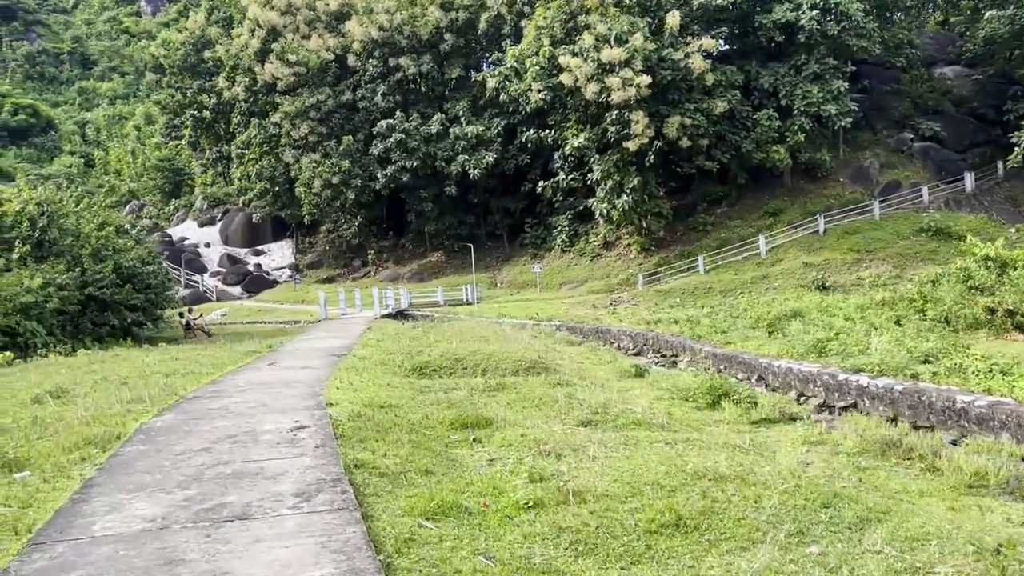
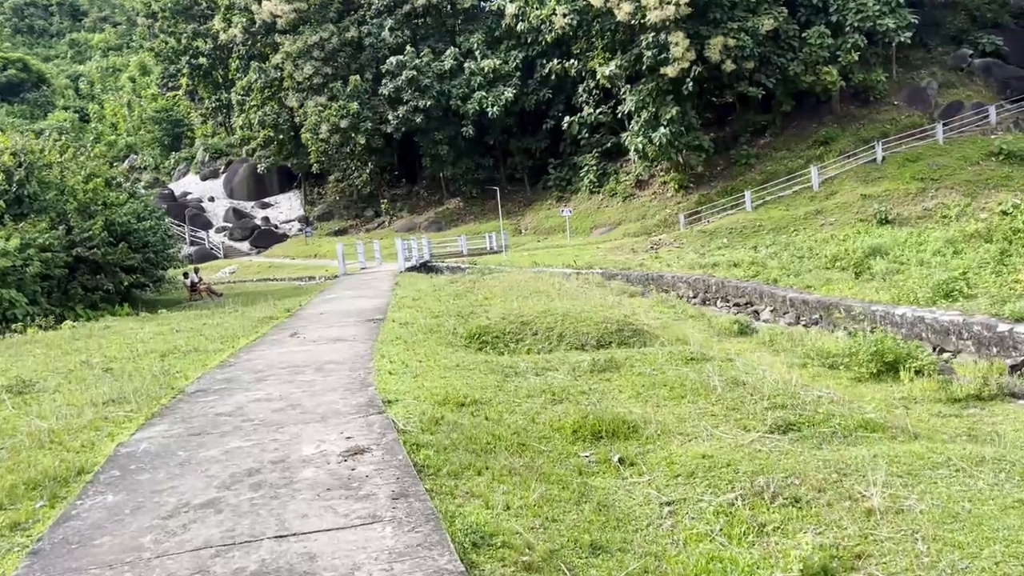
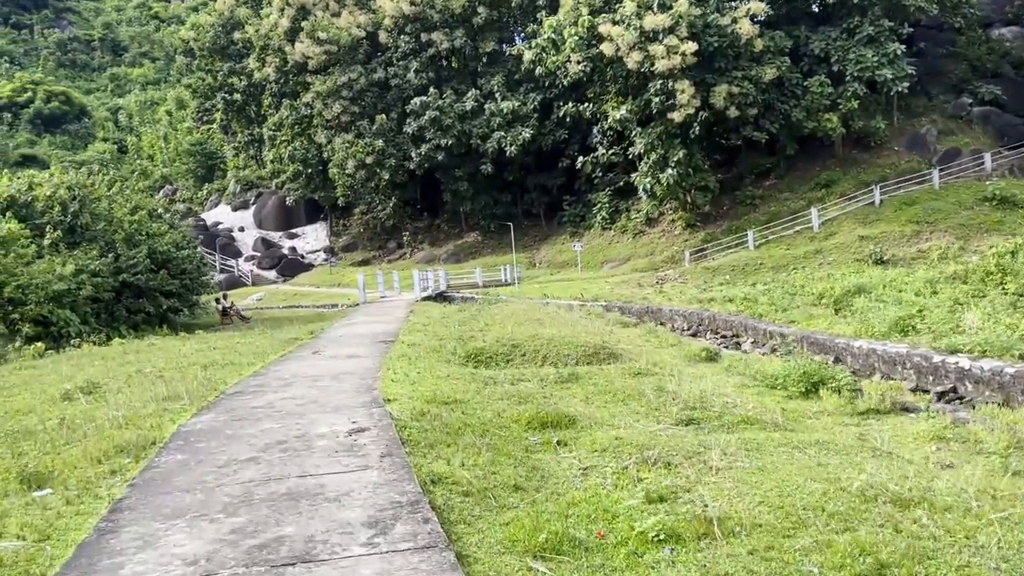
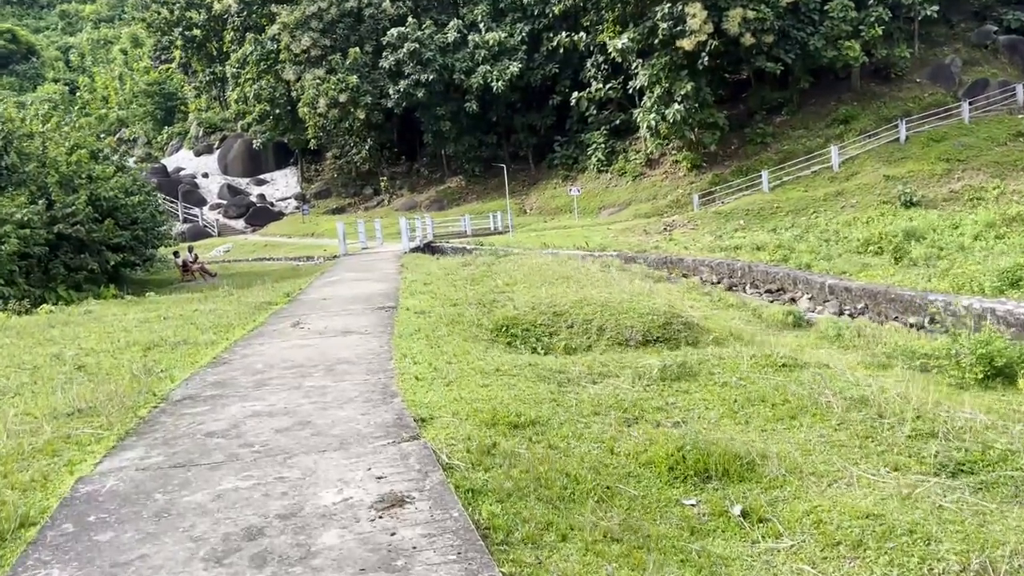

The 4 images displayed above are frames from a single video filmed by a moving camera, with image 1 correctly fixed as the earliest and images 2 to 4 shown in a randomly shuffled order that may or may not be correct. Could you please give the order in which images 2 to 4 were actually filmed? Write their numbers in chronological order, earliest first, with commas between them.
3, 2, 4
